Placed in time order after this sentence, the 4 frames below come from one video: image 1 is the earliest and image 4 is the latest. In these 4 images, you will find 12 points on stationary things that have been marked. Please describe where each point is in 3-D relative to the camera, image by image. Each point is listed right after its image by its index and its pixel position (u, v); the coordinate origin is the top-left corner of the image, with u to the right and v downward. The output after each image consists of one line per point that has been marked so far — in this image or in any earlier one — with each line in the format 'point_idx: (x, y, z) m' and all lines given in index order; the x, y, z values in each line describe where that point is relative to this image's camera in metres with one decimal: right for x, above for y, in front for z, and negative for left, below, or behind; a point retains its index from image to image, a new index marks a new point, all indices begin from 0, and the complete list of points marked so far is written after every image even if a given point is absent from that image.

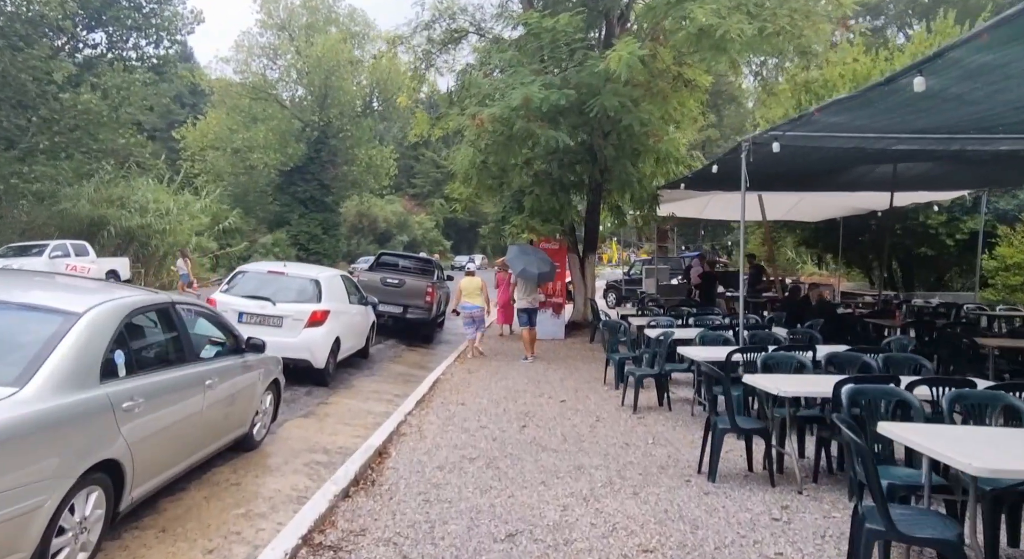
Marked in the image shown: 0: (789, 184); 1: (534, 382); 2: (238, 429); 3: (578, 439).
0: (+4.7, +1.6, +13.3) m
1: (+0.3, -1.4, +10.9) m
2: (-2.3, -1.3, +6.6) m
3: (+0.6, -1.5, +7.3) m
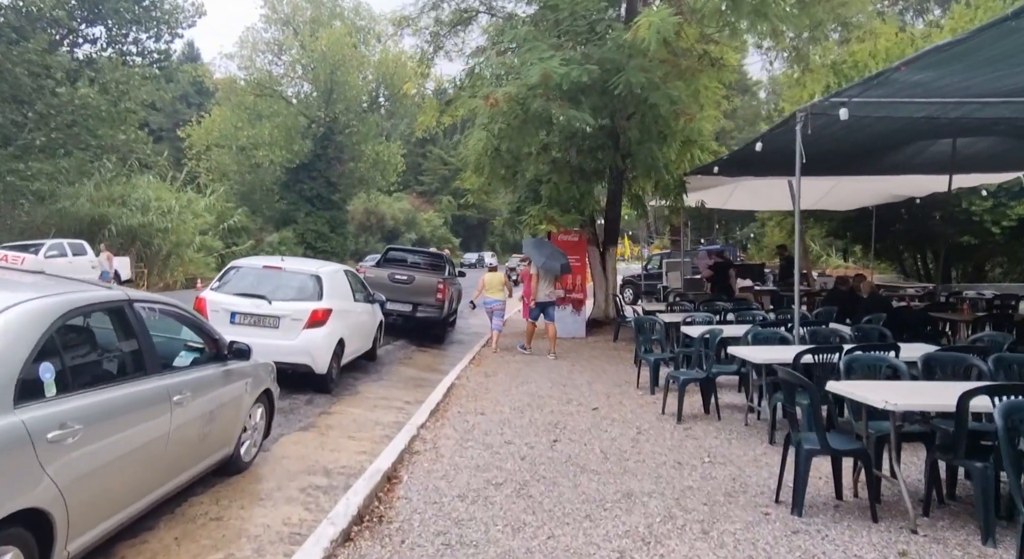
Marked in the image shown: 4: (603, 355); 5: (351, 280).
0: (+5.0, +1.8, +12.1) m
1: (+0.6, -1.3, +9.8) m
2: (-2.1, -1.2, +5.6) m
3: (+0.9, -1.4, +6.2) m
4: (+1.5, -1.3, +13.2) m
5: (-2.4, 0.0, +11.6) m
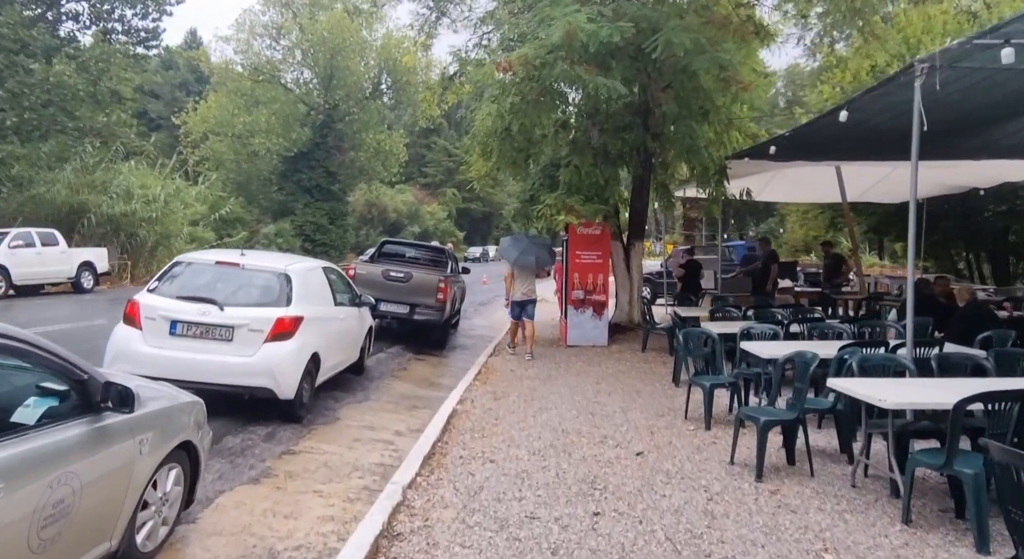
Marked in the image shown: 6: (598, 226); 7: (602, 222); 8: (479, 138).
0: (+5.2, +1.7, +10.1) m
1: (+0.8, -1.4, +7.9) m
2: (-1.9, -1.2, +3.6) m
3: (+1.0, -1.5, +4.2) m
4: (+1.7, -1.3, +11.2) m
5: (-2.2, 0.0, +9.7) m
6: (+1.5, +0.9, +13.5) m
7: (+1.5, +1.0, +13.4) m
8: (-0.6, +2.5, +14.1) m
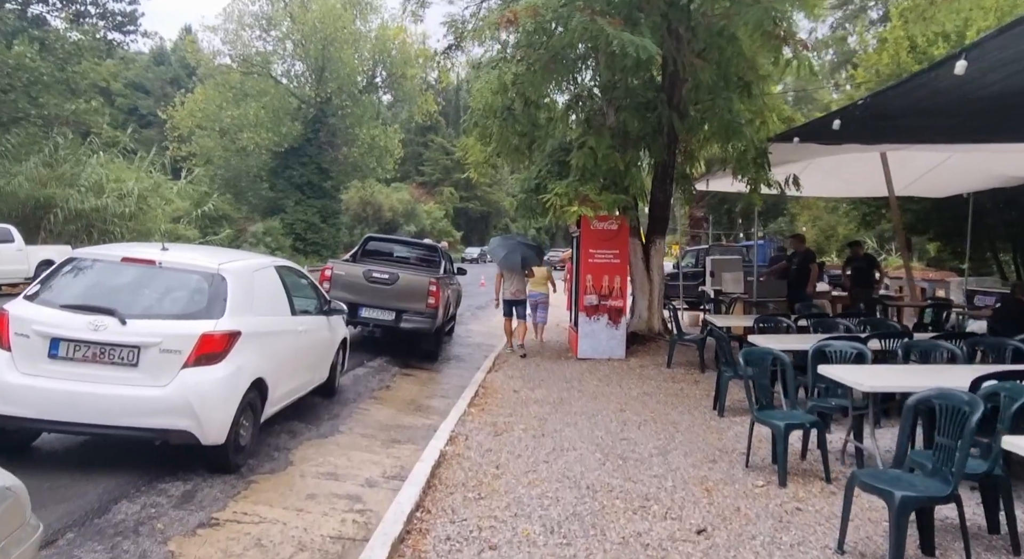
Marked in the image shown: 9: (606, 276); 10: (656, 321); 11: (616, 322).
0: (+5.2, +1.7, +8.3) m
1: (+0.8, -1.4, +6.0) m
2: (-1.9, -1.3, +1.7) m
3: (+1.1, -1.5, +2.4) m
4: (+1.7, -1.3, +9.3) m
5: (-2.2, 0.0, +7.8) m
6: (+1.5, +0.9, +11.7) m
7: (+1.6, +0.9, +11.5) m
8: (-0.6, +2.5, +12.2) m
9: (+1.4, +0.1, +11.5) m
10: (+2.4, -0.7, +12.8) m
11: (+1.6, -0.6, +11.8) m
